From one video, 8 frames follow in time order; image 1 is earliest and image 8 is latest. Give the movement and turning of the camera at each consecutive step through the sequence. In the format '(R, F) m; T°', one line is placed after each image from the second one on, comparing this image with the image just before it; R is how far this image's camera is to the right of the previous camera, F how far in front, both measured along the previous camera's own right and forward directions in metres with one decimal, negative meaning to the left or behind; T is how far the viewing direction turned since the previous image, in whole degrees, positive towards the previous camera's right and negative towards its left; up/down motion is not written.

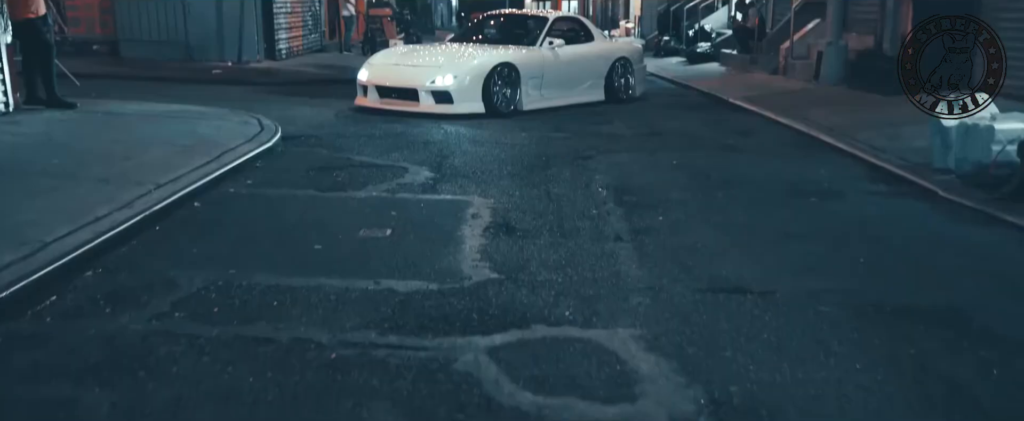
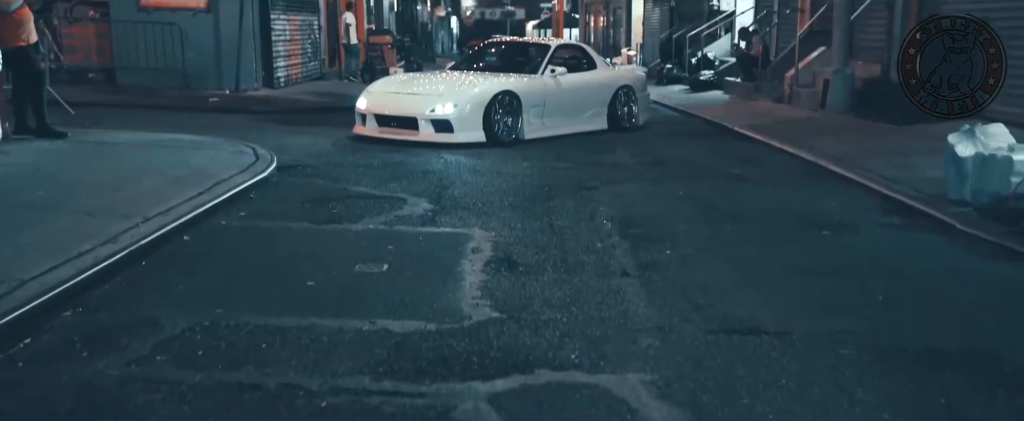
(0.0, +0.3) m; 0°
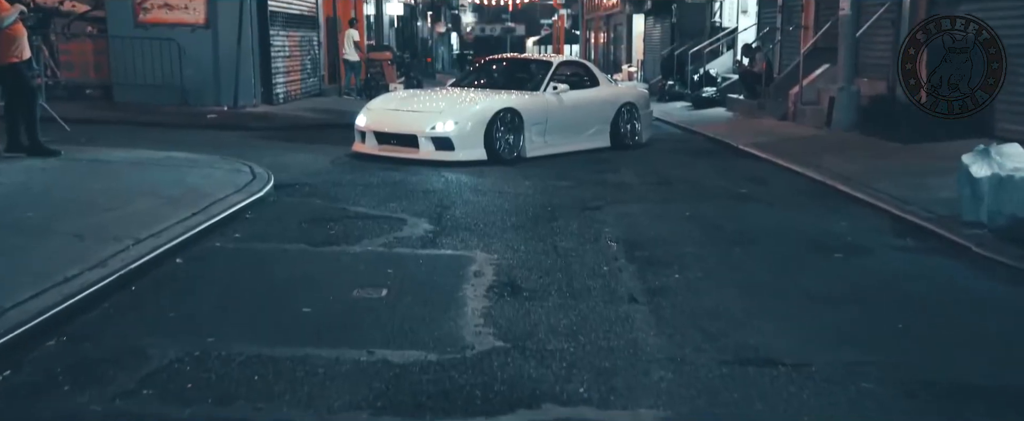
(0.0, +0.2) m; 0°
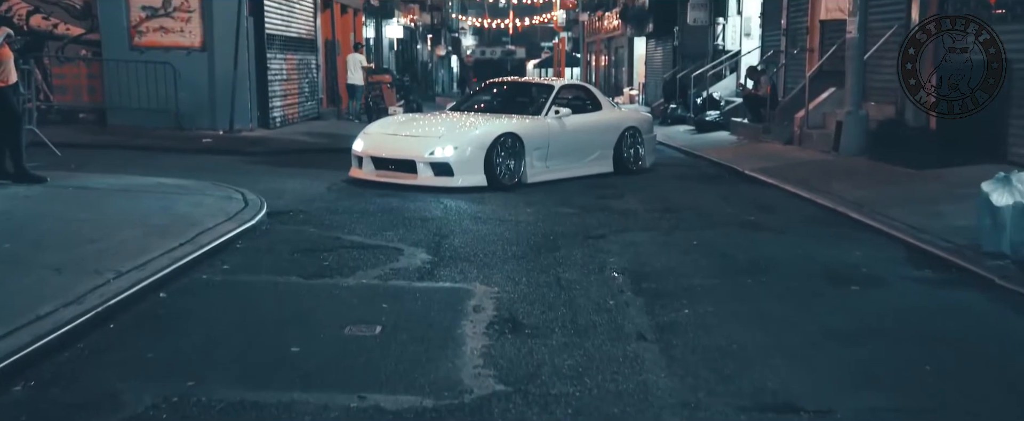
(0.0, +0.3) m; 0°
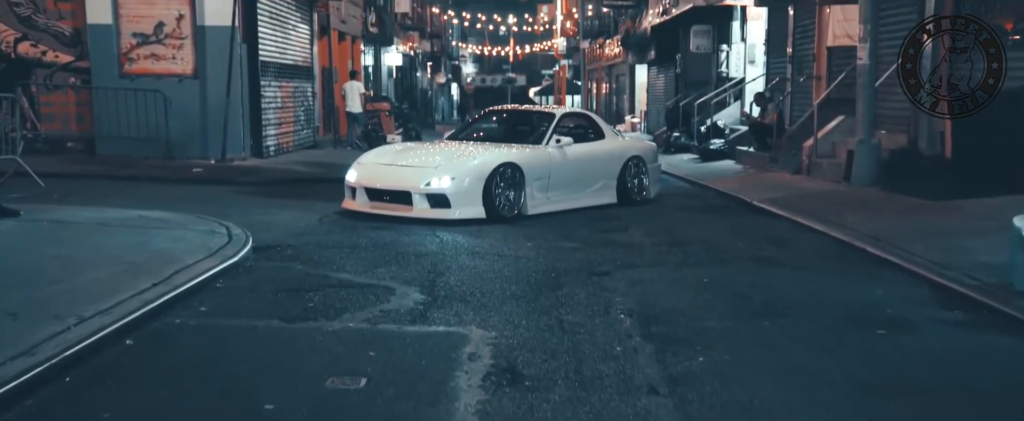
(0.0, +0.5) m; 0°
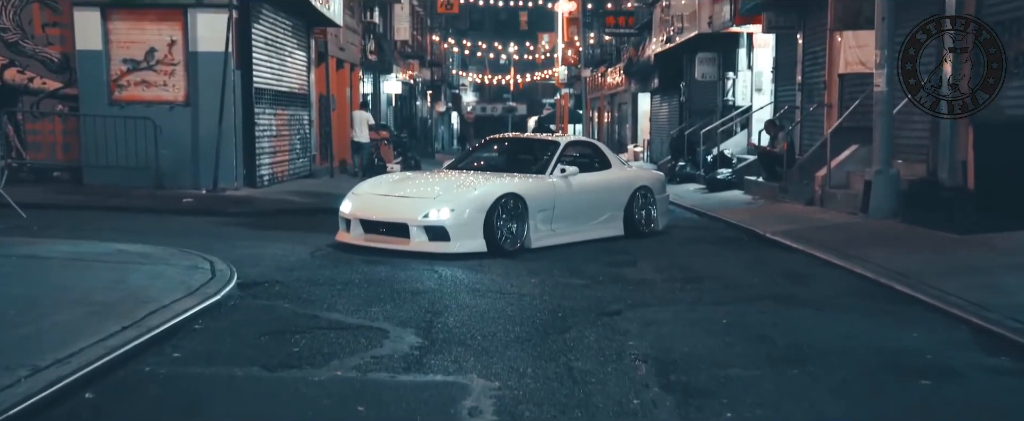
(0.0, +0.6) m; 0°
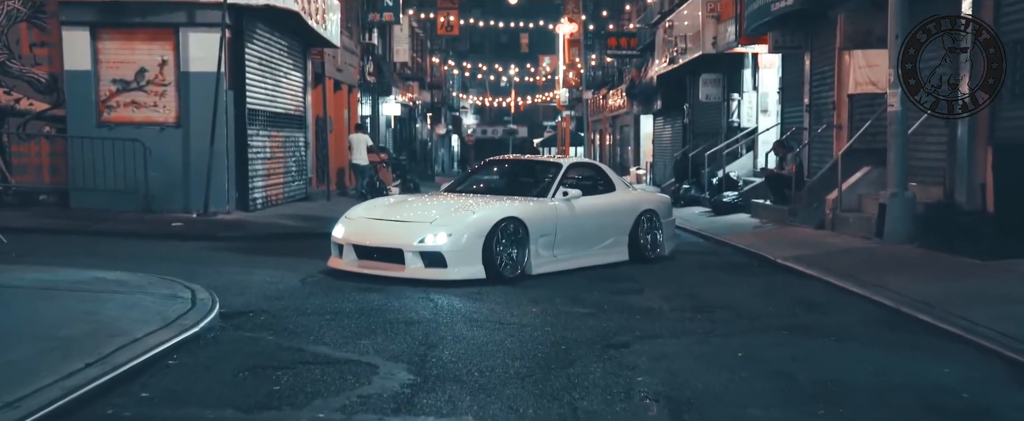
(0.0, +0.5) m; 0°
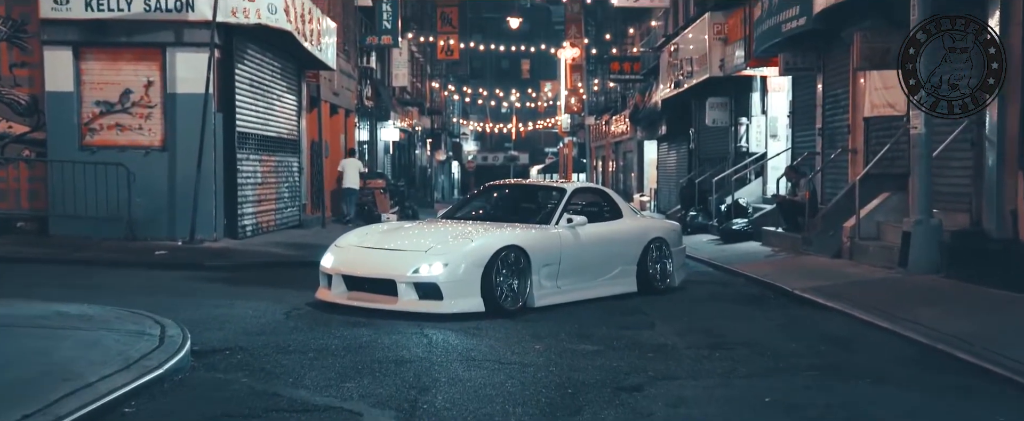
(0.0, +0.7) m; 0°
